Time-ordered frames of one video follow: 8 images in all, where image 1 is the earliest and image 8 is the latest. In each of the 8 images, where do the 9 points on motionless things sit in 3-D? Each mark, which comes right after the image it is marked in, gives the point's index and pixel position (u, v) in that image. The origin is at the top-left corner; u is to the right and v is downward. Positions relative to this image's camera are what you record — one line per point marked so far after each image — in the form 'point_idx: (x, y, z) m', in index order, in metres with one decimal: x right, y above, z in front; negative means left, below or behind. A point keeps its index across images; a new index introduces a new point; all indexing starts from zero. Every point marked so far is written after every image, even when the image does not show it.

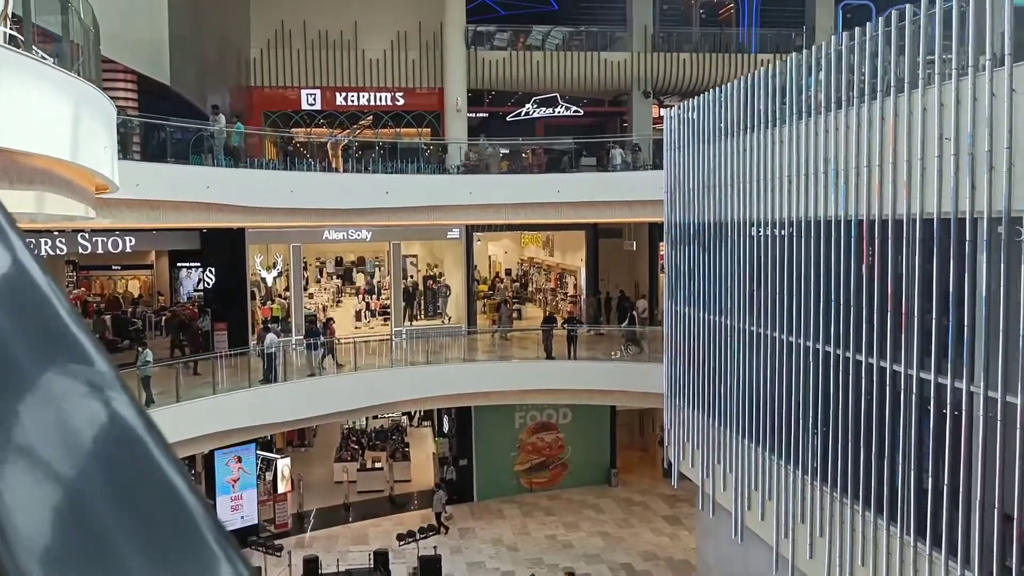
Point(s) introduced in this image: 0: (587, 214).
0: (+1.6, +1.6, +18.2) m
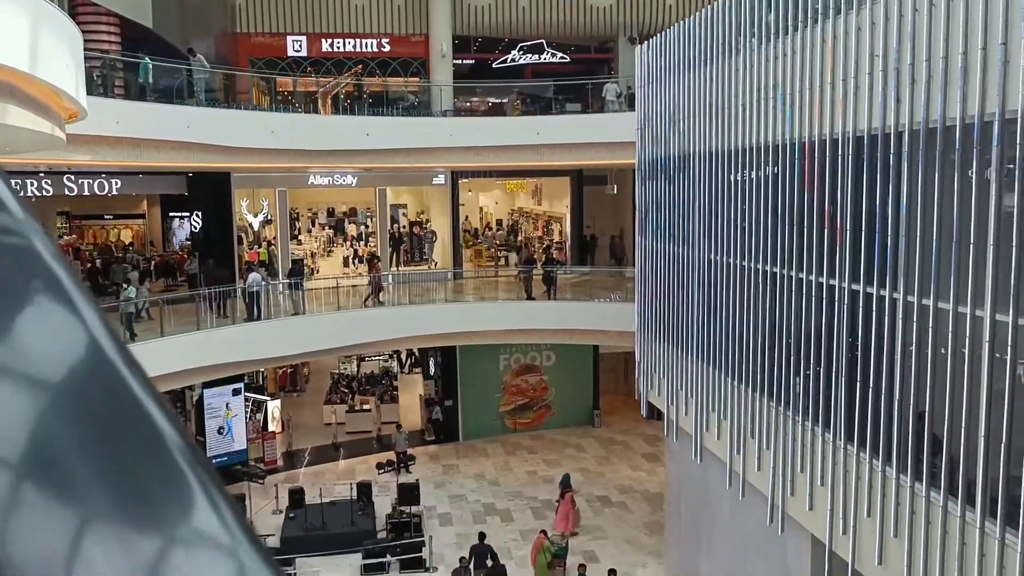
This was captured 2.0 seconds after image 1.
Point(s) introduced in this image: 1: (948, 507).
0: (+1.2, +2.8, +18.4) m
1: (+3.1, -1.6, +6.4) m
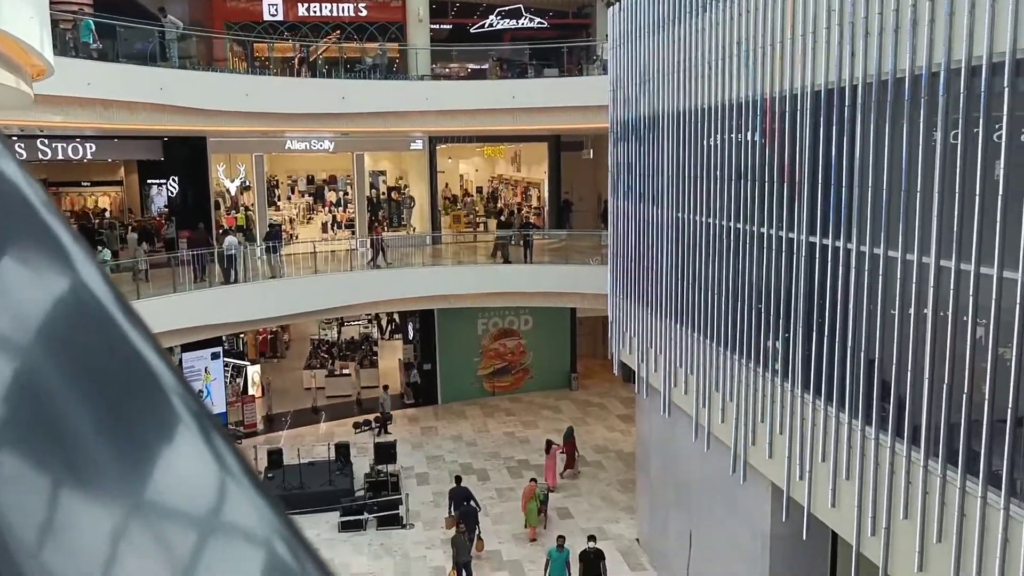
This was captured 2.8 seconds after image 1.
0: (+0.7, +3.5, +18.5) m
1: (+2.9, -1.2, +6.7) m
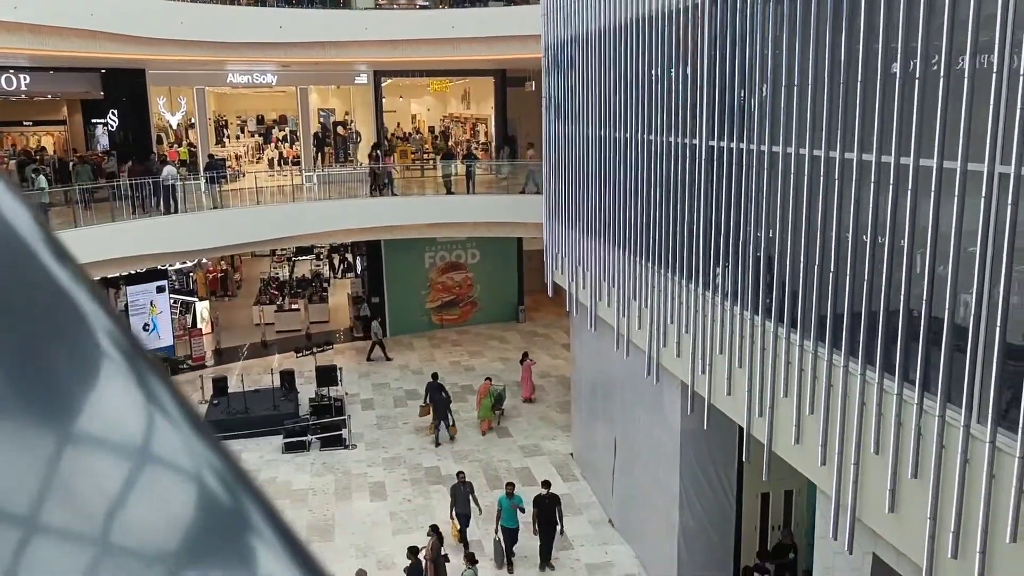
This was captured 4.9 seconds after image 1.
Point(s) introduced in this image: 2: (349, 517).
0: (-0.5, +5.0, +18.6) m
1: (+2.1, -0.4, +7.1) m
2: (-2.3, -3.2, +12.5) m
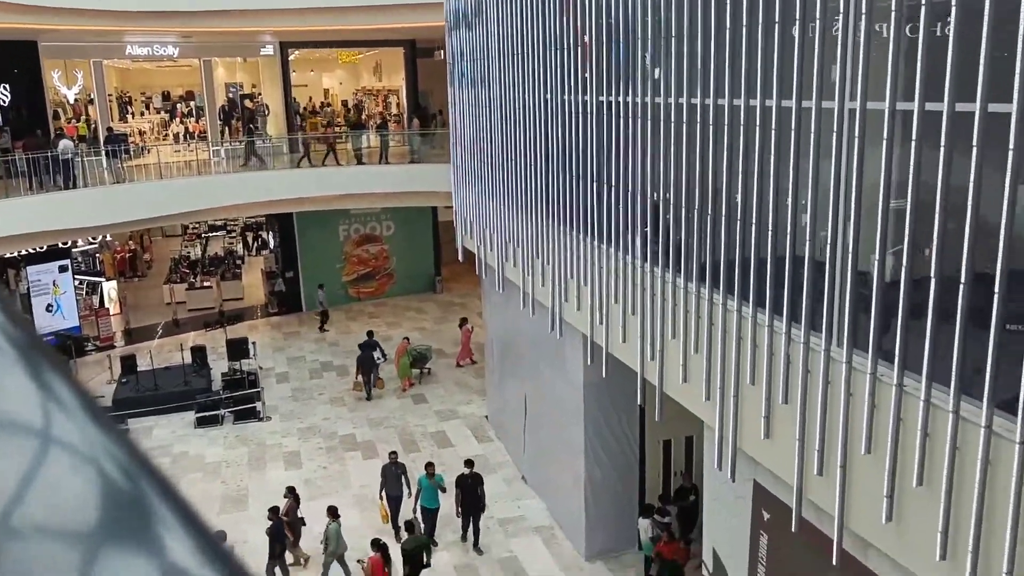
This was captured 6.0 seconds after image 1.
0: (-2.5, +5.6, +18.4) m
1: (+1.3, +0.1, +7.4) m
2: (-3.5, -2.8, +12.4) m
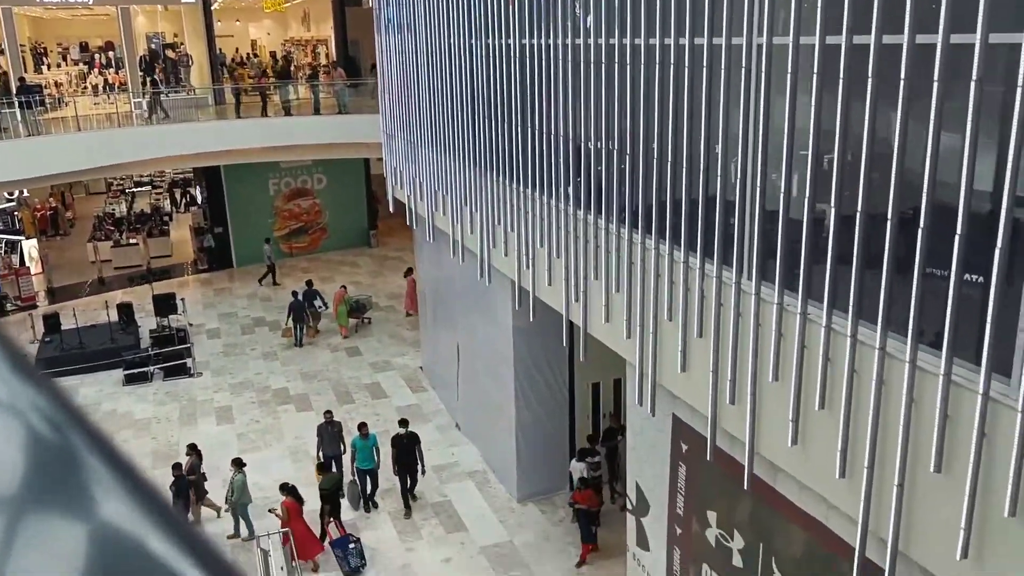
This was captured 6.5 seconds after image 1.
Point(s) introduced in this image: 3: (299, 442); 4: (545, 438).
0: (-3.9, +6.6, +18.0) m
1: (+0.6, +0.6, +7.5) m
2: (-4.4, -2.1, +12.3) m
3: (-2.9, -2.1, +12.2) m
4: (+0.4, -1.7, +10.3) m
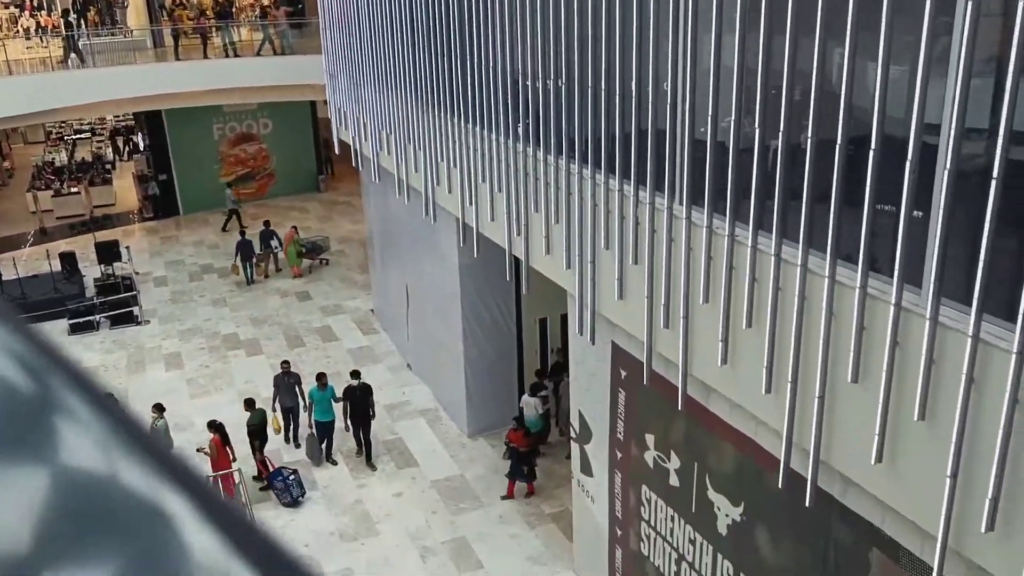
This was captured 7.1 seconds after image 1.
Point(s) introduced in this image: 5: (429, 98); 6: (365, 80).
0: (-5.0, +7.6, +17.4) m
1: (+0.1, +1.1, +7.5) m
2: (-5.1, -1.4, +12.3) m
3: (-3.6, -1.3, +12.2) m
4: (-0.2, -1.0, +10.4) m
5: (-0.9, +2.0, +9.5) m
6: (-1.9, +2.8, +11.7) m
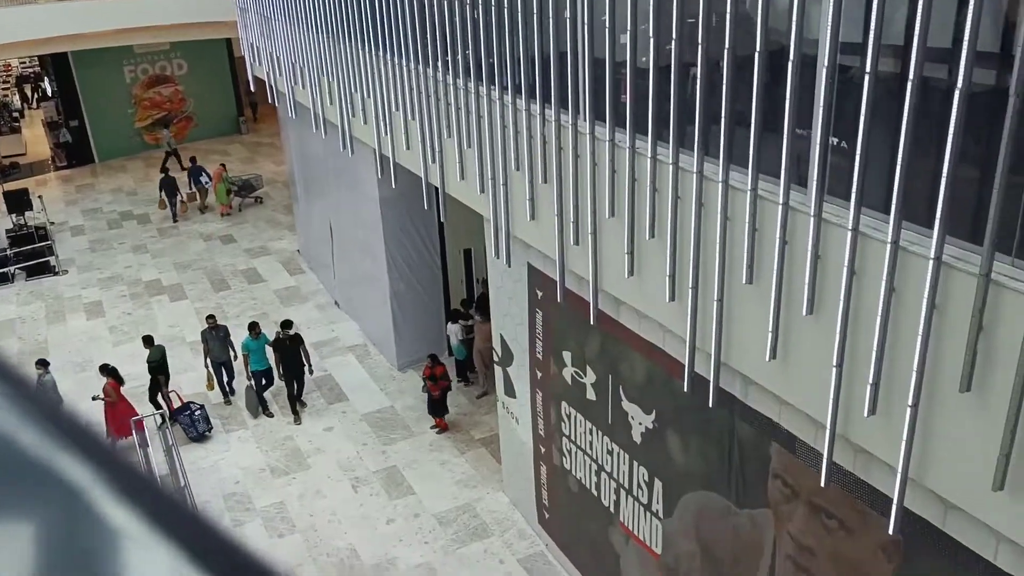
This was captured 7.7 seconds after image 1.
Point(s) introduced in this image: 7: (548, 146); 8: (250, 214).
0: (-6.7, +8.7, +16.5) m
1: (-0.6, +1.8, +7.4) m
2: (-6.1, -0.7, +12.0) m
3: (-4.6, -0.6, +12.0) m
4: (-1.1, -0.2, +10.5) m
5: (-1.8, +2.7, +9.3) m
6: (-3.0, +3.5, +11.4) m
7: (+0.3, +1.0, +6.0) m
8: (-4.8, +1.4, +16.5) m
